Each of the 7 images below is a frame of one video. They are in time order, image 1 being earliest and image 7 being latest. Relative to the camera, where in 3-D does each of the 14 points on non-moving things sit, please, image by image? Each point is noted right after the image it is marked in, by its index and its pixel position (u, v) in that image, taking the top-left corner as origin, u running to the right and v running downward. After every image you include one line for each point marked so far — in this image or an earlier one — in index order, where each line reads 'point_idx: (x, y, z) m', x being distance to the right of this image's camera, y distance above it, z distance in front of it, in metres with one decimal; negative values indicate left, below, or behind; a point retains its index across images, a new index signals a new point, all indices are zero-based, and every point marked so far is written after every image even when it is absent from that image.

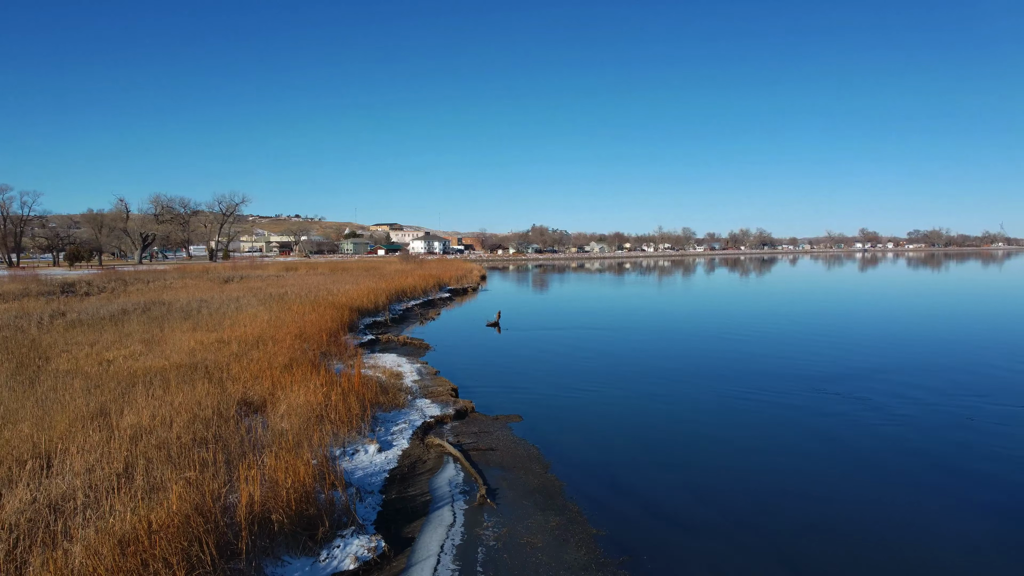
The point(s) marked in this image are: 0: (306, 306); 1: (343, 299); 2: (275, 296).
0: (-4.8, -0.4, +11.6) m
1: (-4.5, -0.3, +13.2) m
2: (-7.1, -0.2, +15.2) m
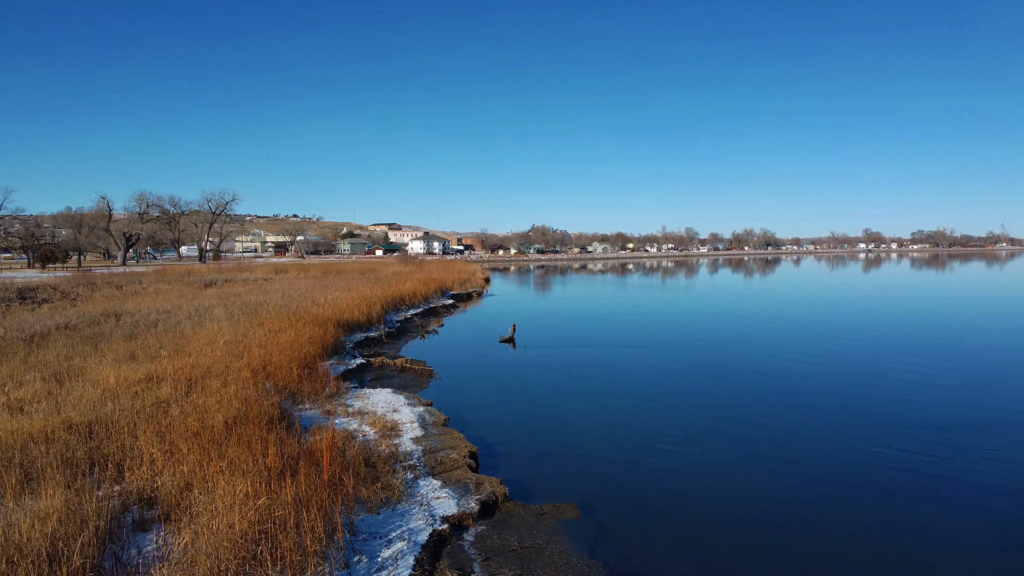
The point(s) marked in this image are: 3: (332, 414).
0: (-4.4, -0.6, +9.6) m
1: (-4.1, -0.5, +11.2) m
2: (-6.7, -0.4, +13.1) m
3: (-2.1, -1.5, +5.7) m
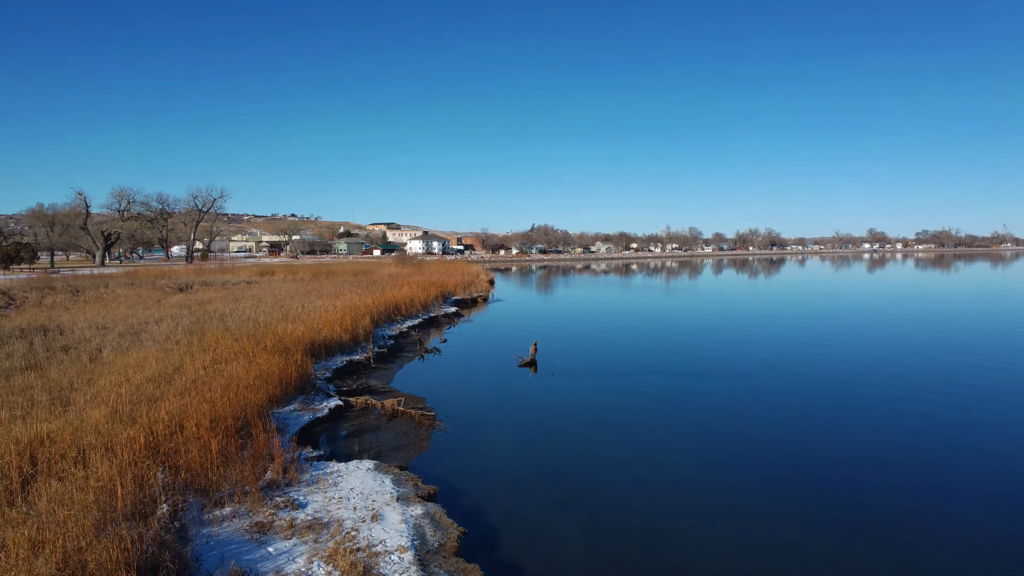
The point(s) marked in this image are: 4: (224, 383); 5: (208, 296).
0: (-4.0, -0.8, +7.2) m
1: (-3.7, -0.7, +8.8) m
2: (-6.3, -0.6, +10.8) m
3: (-1.7, -1.7, +3.4) m
4: (-3.1, -1.0, +5.4) m
5: (-10.2, -0.2, +16.7) m
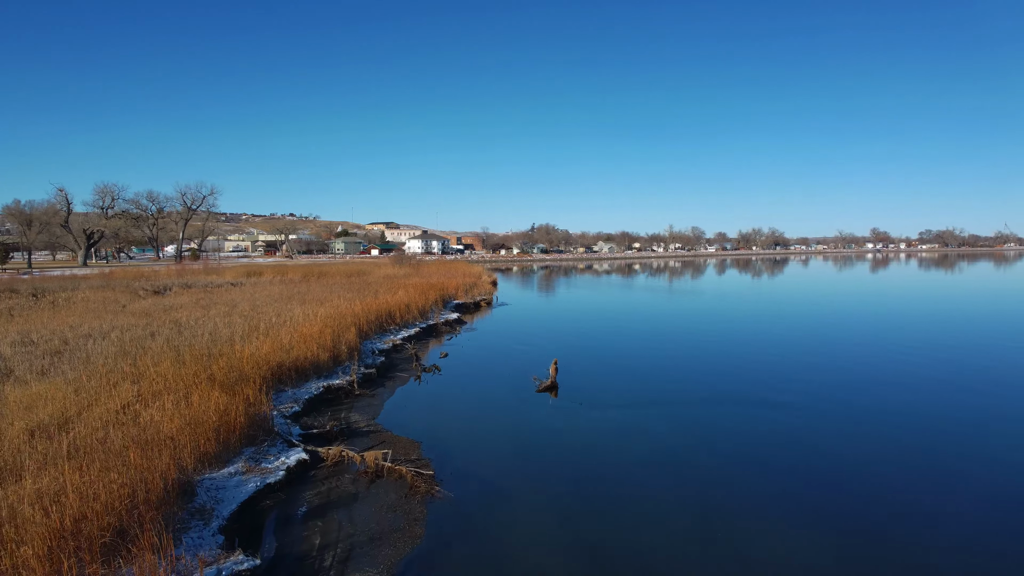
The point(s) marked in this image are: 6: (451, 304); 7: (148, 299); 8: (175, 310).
0: (-3.8, -0.9, +5.6) m
1: (-3.5, -0.8, +7.2) m
2: (-6.1, -0.7, +9.1) m
3: (-1.4, -1.8, +1.7) m
4: (-2.9, -1.1, +3.8) m
5: (-10.0, -0.3, +15.0) m
6: (-2.3, -0.6, +19.1) m
7: (-11.3, -0.3, +15.5) m
8: (-8.2, -0.5, +12.1) m
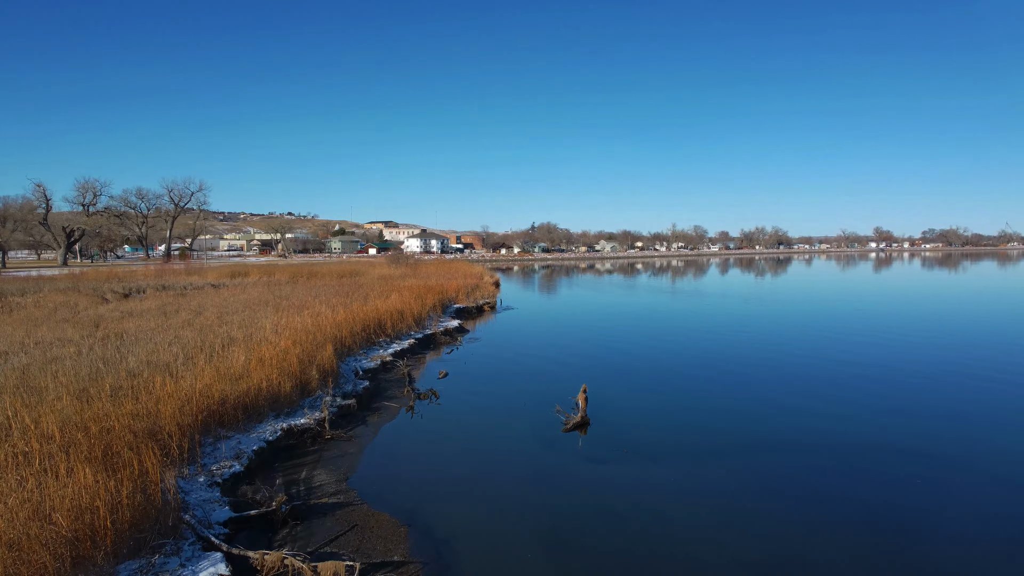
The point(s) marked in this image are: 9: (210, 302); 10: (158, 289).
0: (-3.6, -1.0, +3.9) m
1: (-3.3, -0.9, +5.5) m
2: (-5.9, -0.8, +7.5) m
3: (-1.2, -1.9, +0.1) m
4: (-2.7, -1.3, +2.1) m
5: (-9.8, -0.4, +13.4) m
6: (-2.1, -0.7, +17.4) m
7: (-11.1, -0.4, +13.8) m
8: (-8.0, -0.6, +10.4) m
9: (-8.0, -0.4, +13.0) m
10: (-12.7, 0.0, +17.6) m
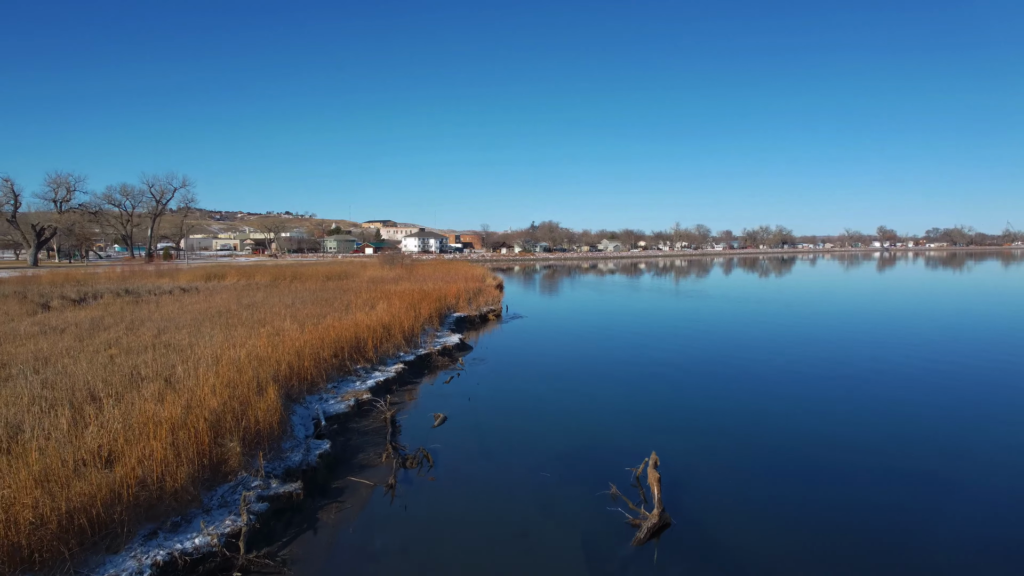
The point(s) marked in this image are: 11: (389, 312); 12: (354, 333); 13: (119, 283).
0: (-3.3, -1.2, +1.8) m
1: (-3.0, -1.1, +3.4) m
2: (-5.6, -0.9, +5.3) m
3: (-0.9, -2.1, -2.1) m
4: (-2.4, -1.4, 0.0) m
5: (-9.5, -0.6, +11.2) m
6: (-1.9, -0.8, +15.3) m
7: (-10.9, -0.6, +11.6) m
8: (-7.7, -0.8, +8.2) m
9: (-7.7, -0.5, +10.8) m
10: (-12.5, -0.2, +15.5) m
11: (-2.4, -0.5, +9.7) m
12: (-2.4, -0.7, +7.6) m
13: (-14.2, +0.2, +17.7) m
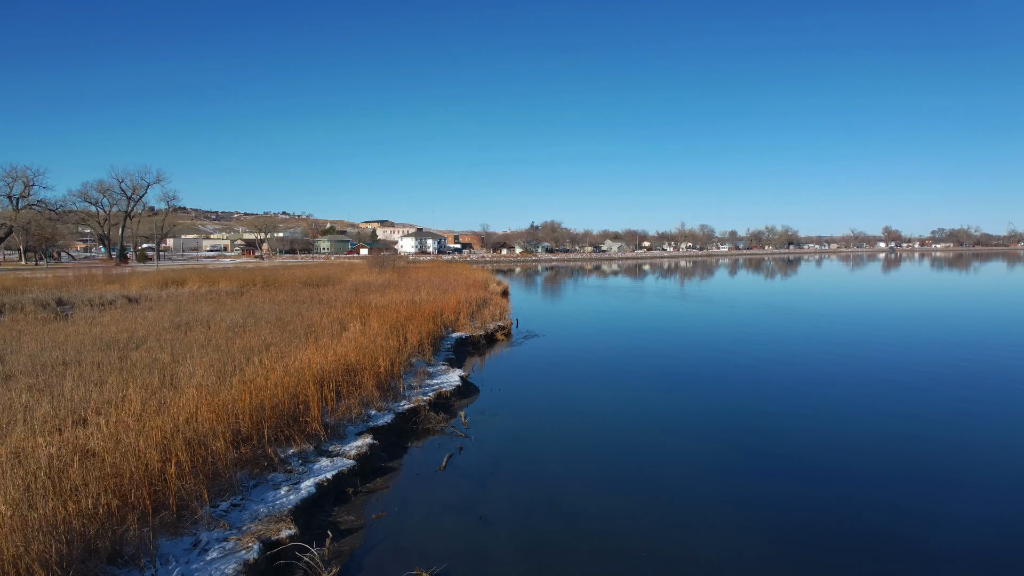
0: (-3.0, -1.5, -1.1) m
1: (-2.7, -1.3, +0.5) m
2: (-5.3, -1.2, +2.4) m
3: (-0.6, -2.3, -5.0) m
4: (-2.1, -1.7, -2.9) m
5: (-9.2, -0.8, +8.3) m
6: (-1.6, -1.1, +12.4) m
7: (-10.5, -0.8, +8.7) m
8: (-7.4, -1.0, +5.4) m
9: (-7.4, -0.8, +7.9) m
10: (-12.2, -0.5, +12.5) m
11: (-2.1, -0.7, +6.8) m
12: (-2.1, -1.0, +4.7) m
13: (-13.9, -0.1, +14.8) m
